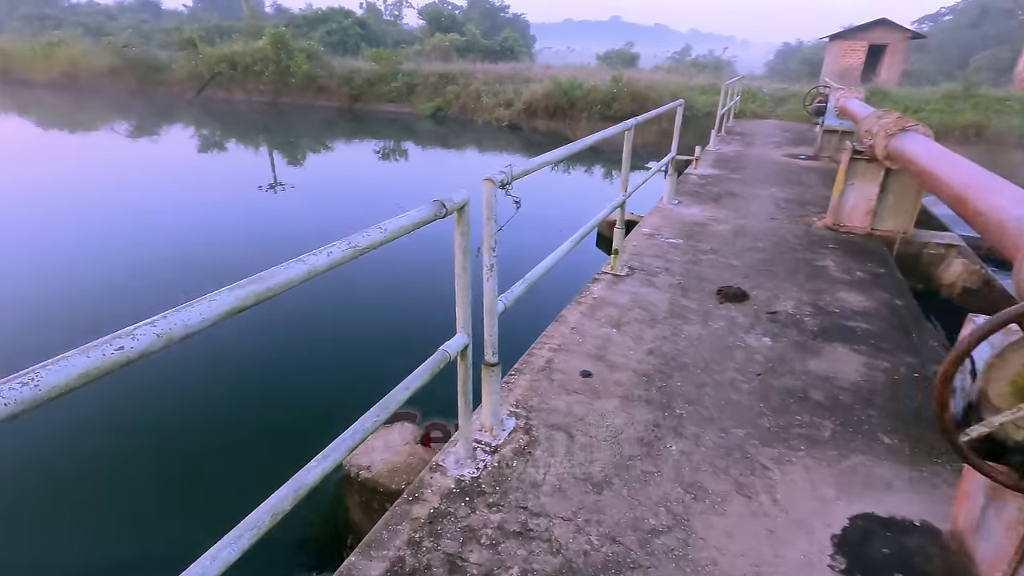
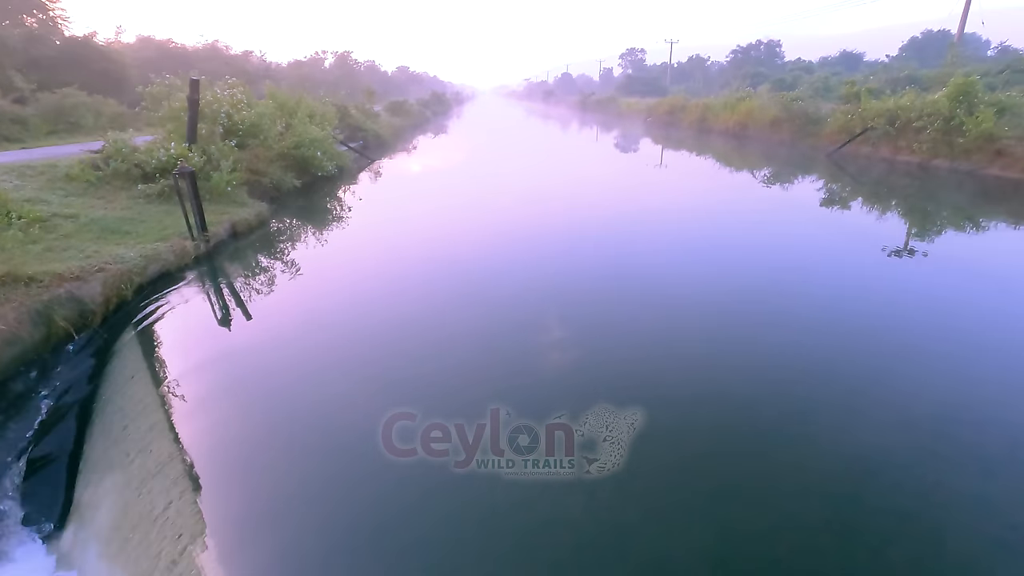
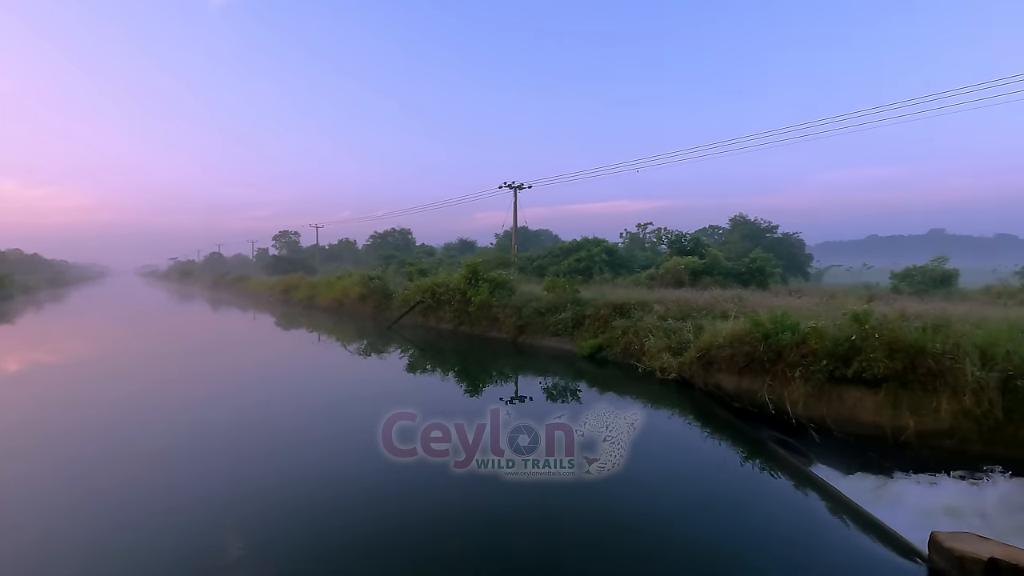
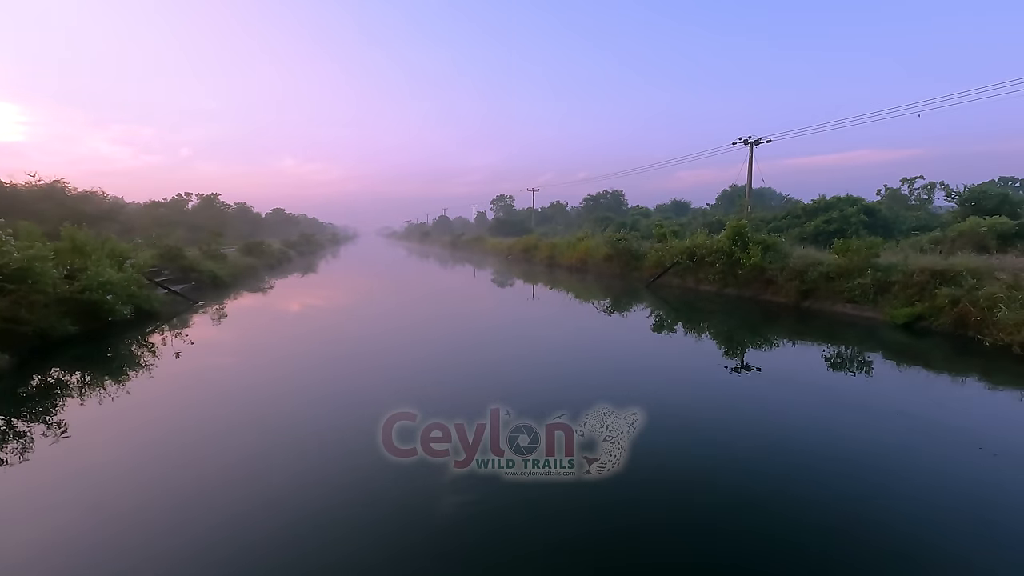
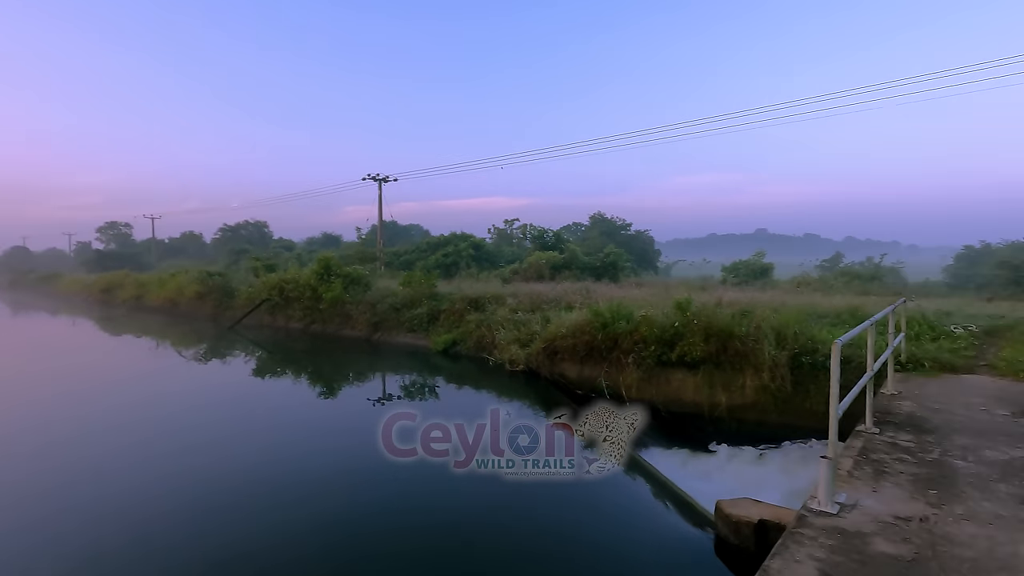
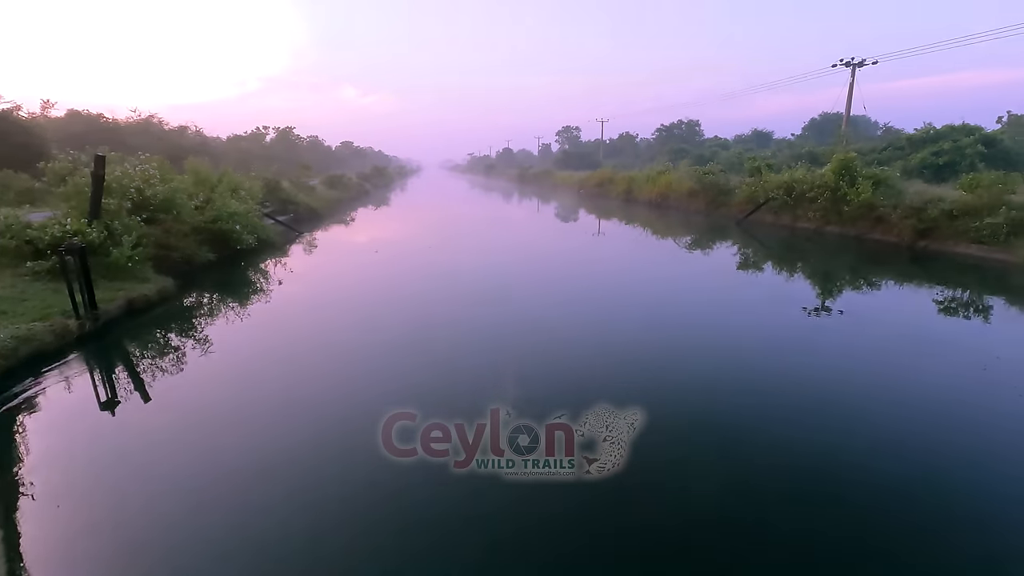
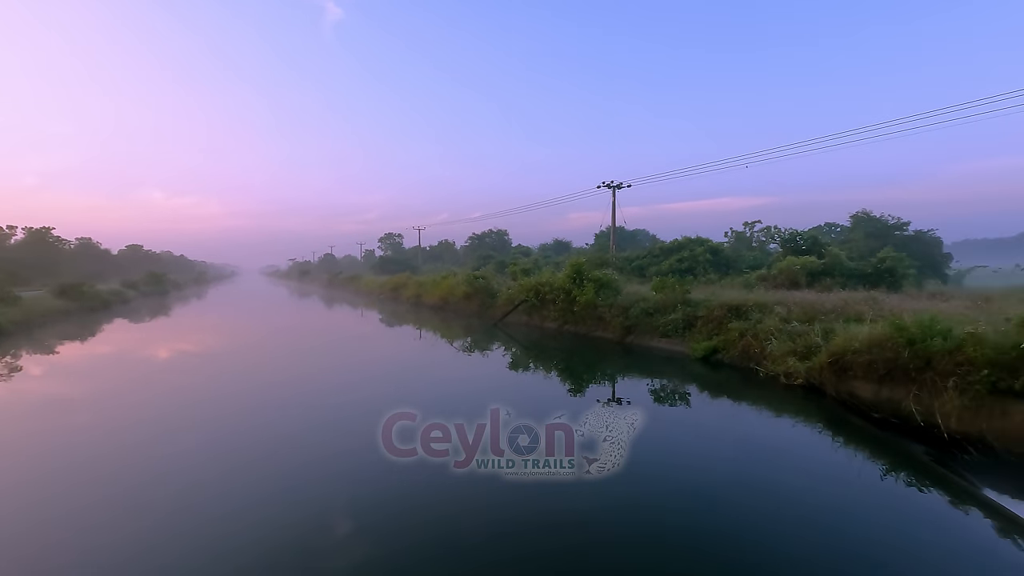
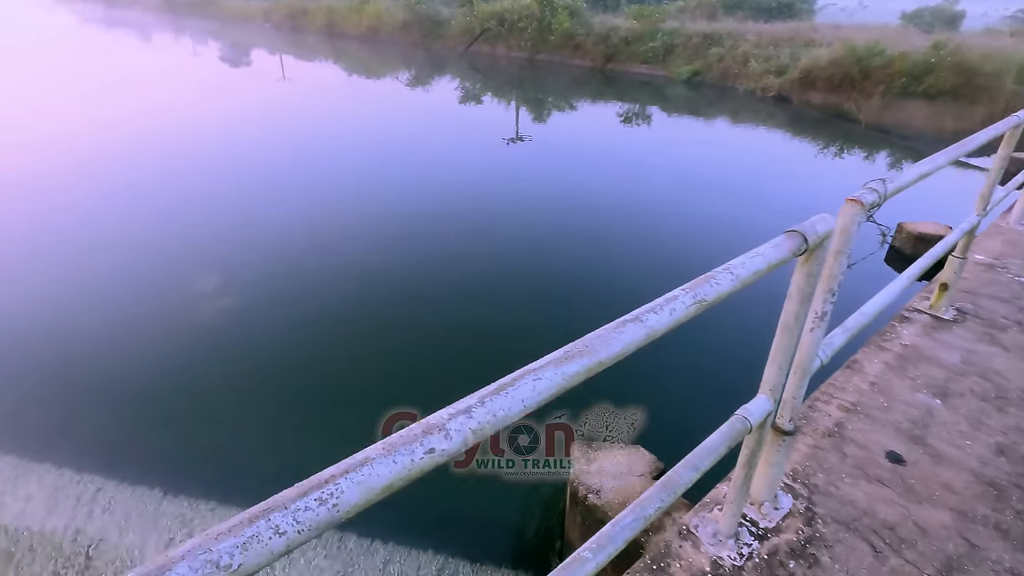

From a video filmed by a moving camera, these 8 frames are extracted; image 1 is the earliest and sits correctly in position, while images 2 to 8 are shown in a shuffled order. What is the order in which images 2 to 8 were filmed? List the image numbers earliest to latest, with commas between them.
8, 2, 6, 4, 7, 3, 5
